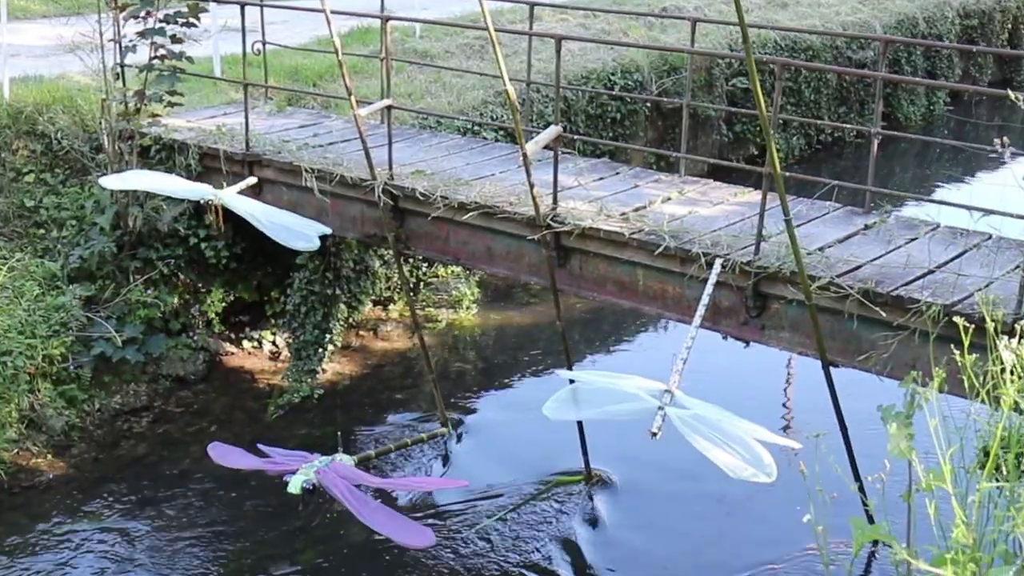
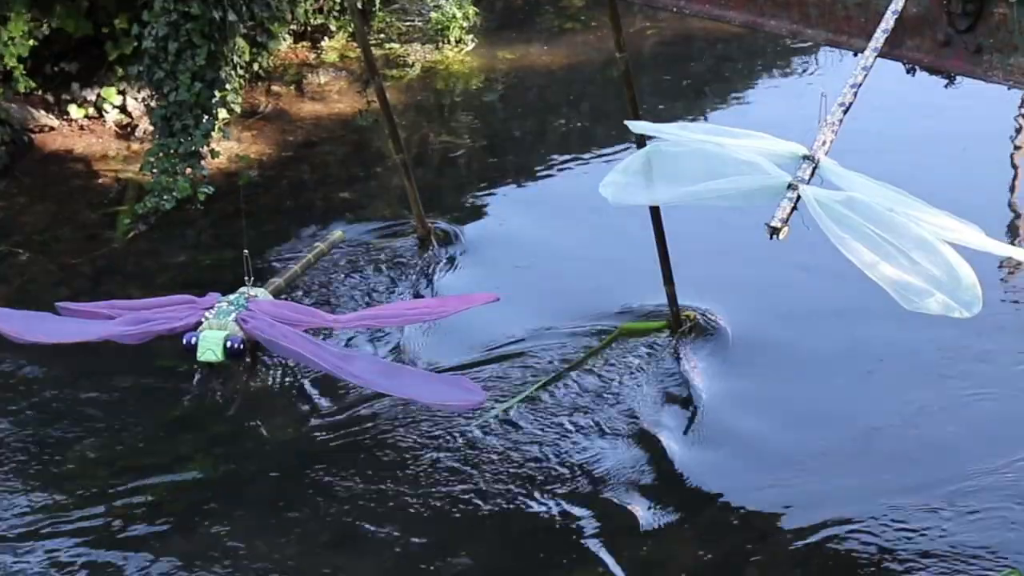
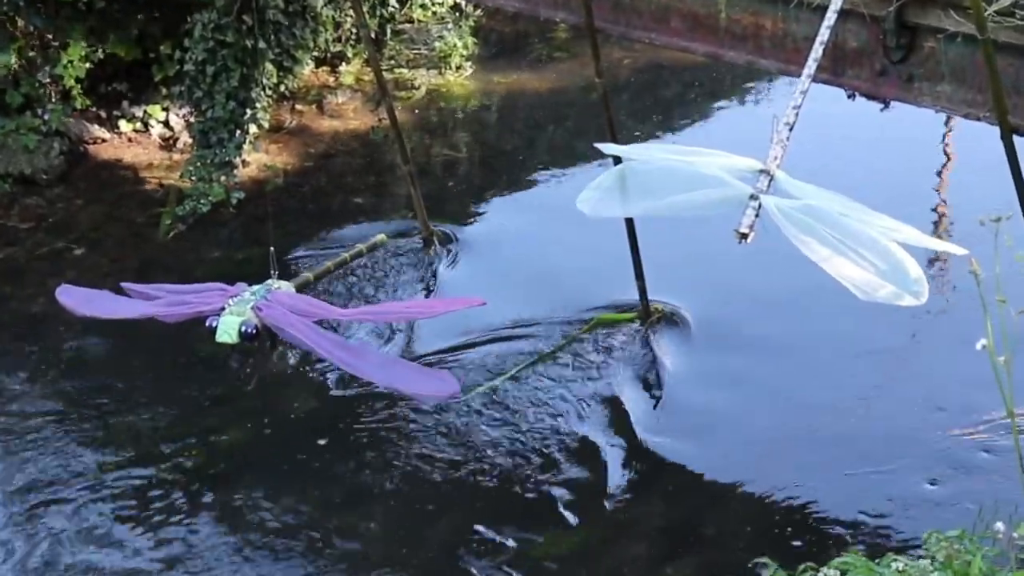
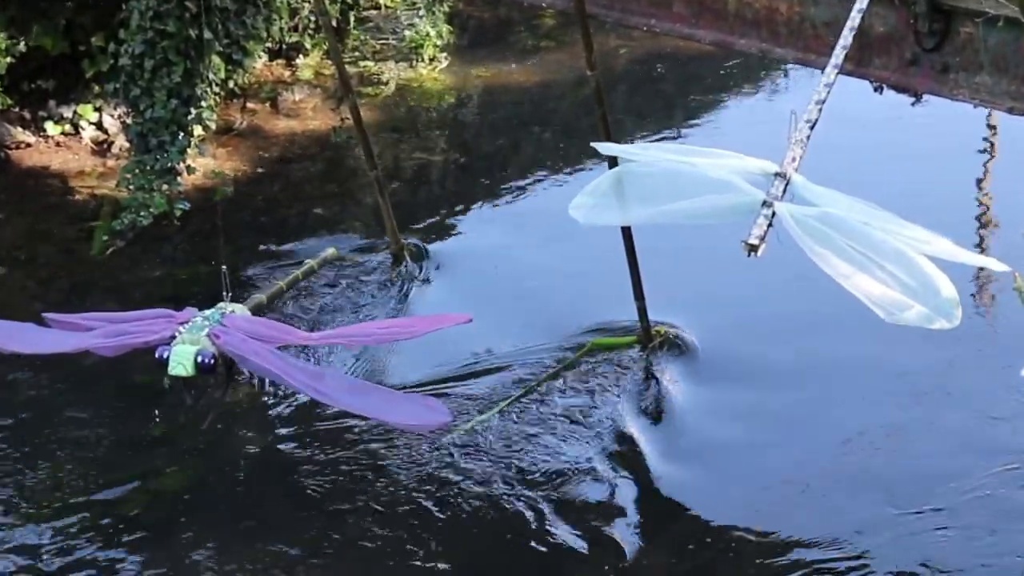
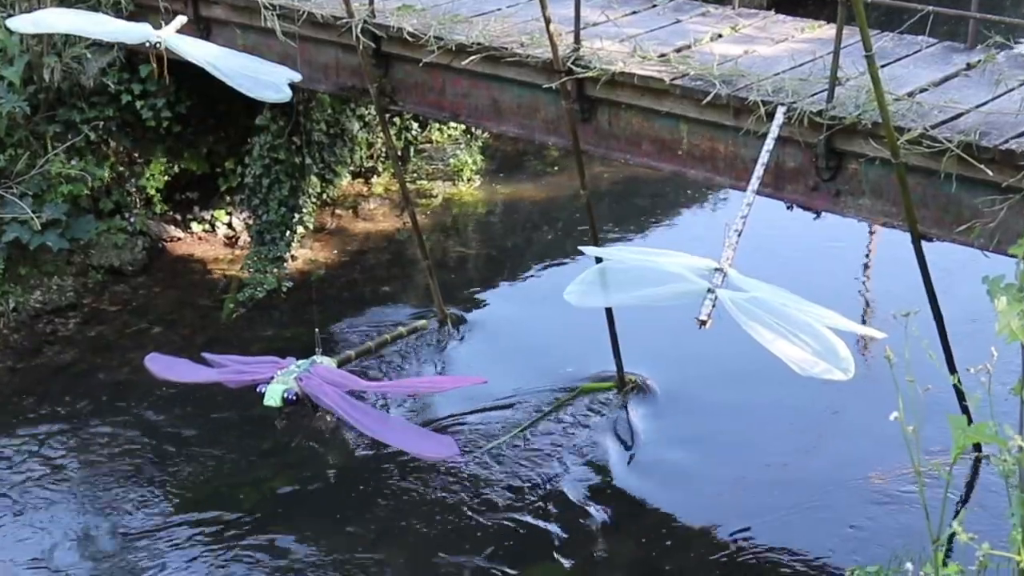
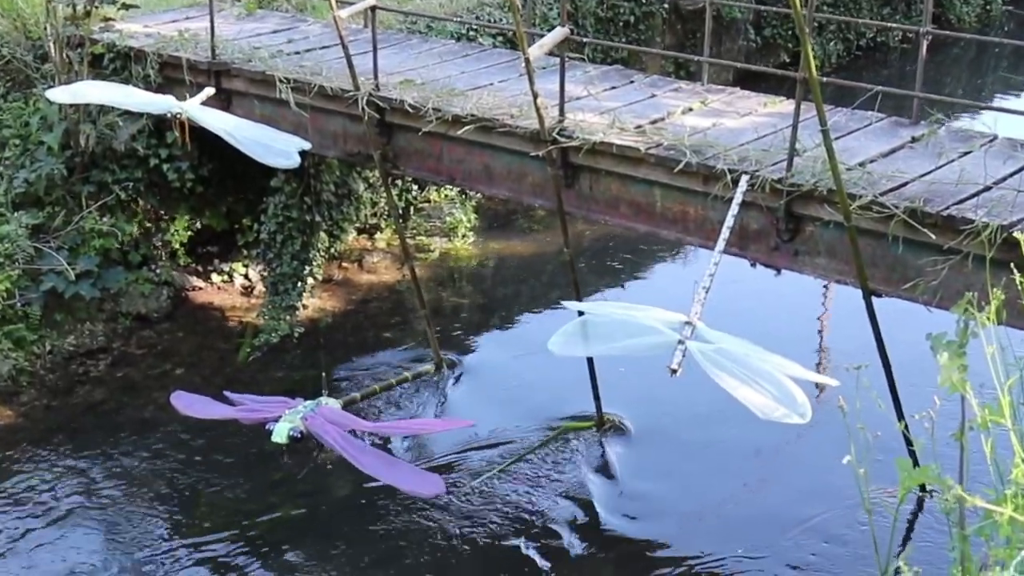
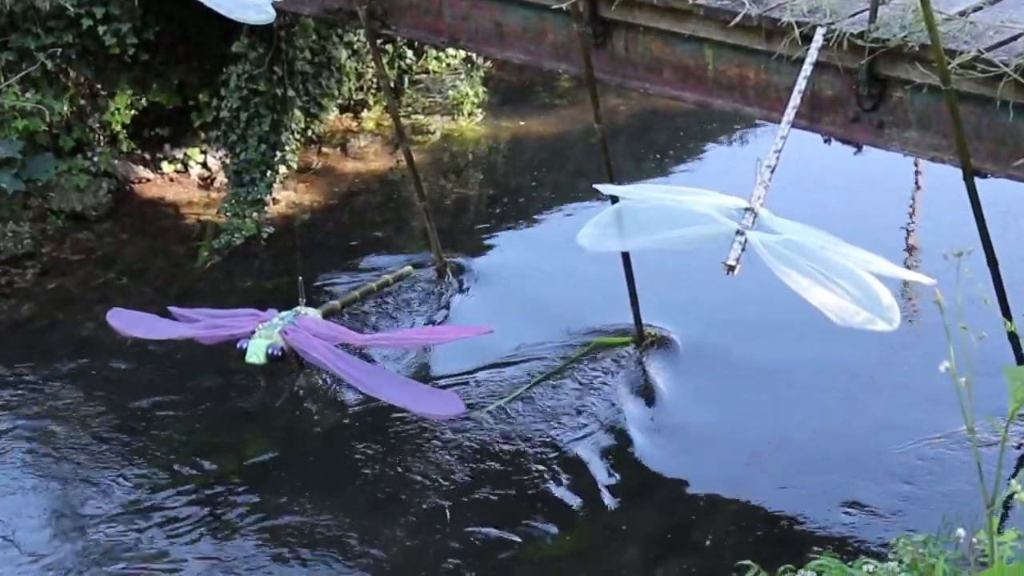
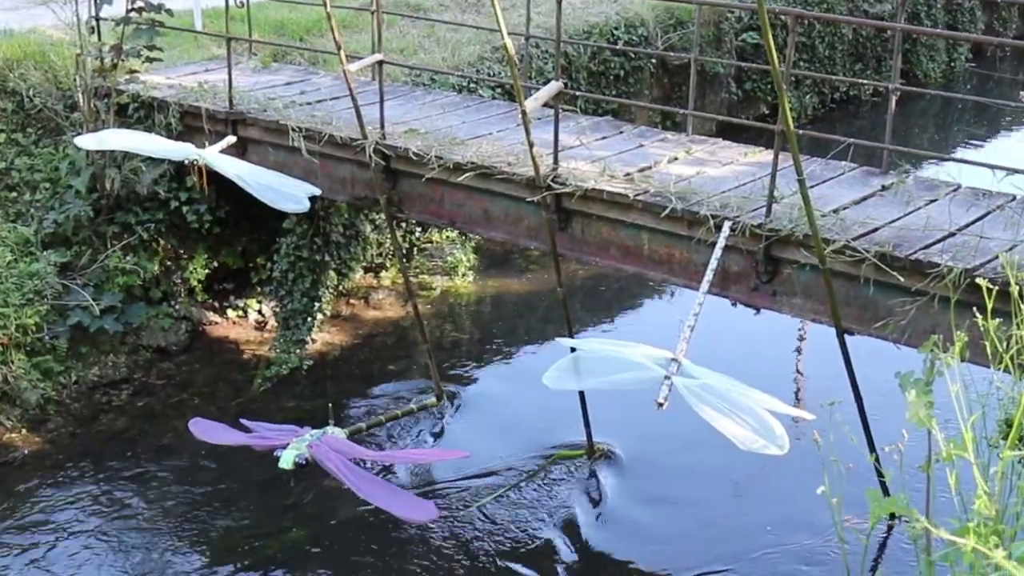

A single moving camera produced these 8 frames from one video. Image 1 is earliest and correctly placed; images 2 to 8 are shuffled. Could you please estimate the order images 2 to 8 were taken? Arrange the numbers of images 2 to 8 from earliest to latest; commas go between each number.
8, 6, 5, 7, 3, 4, 2
